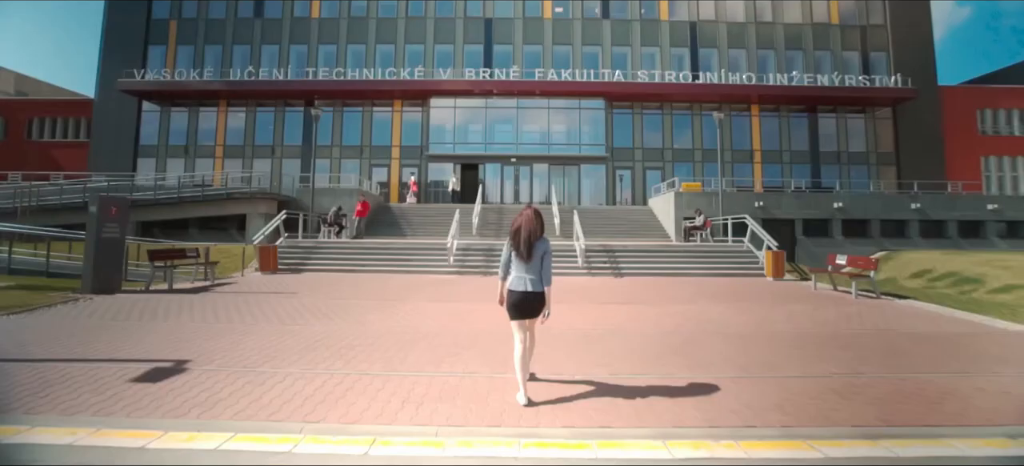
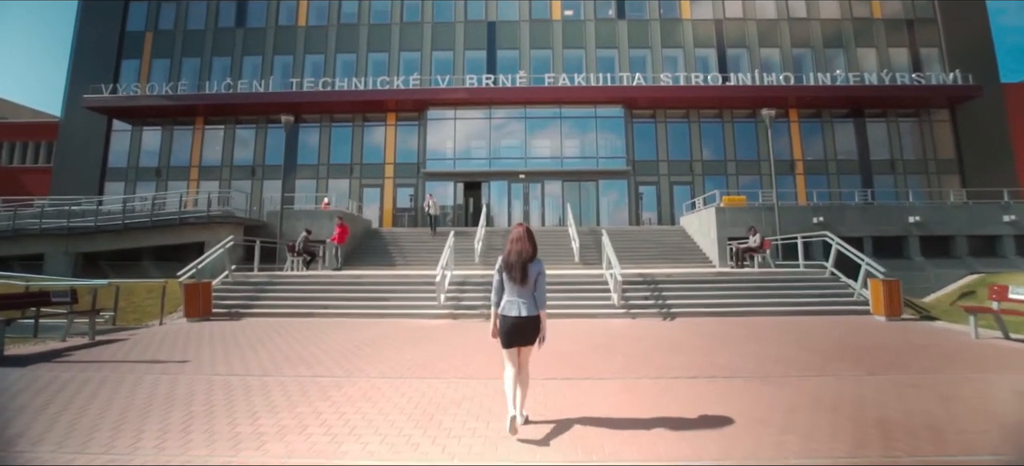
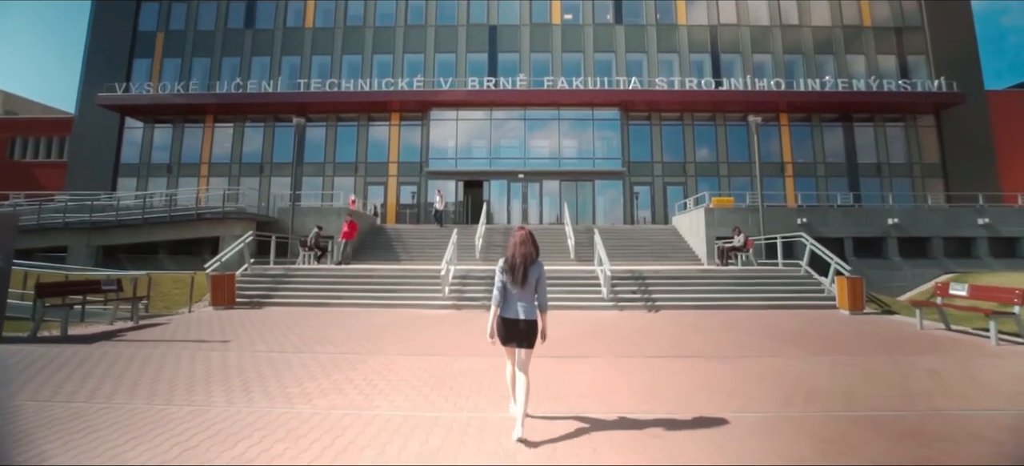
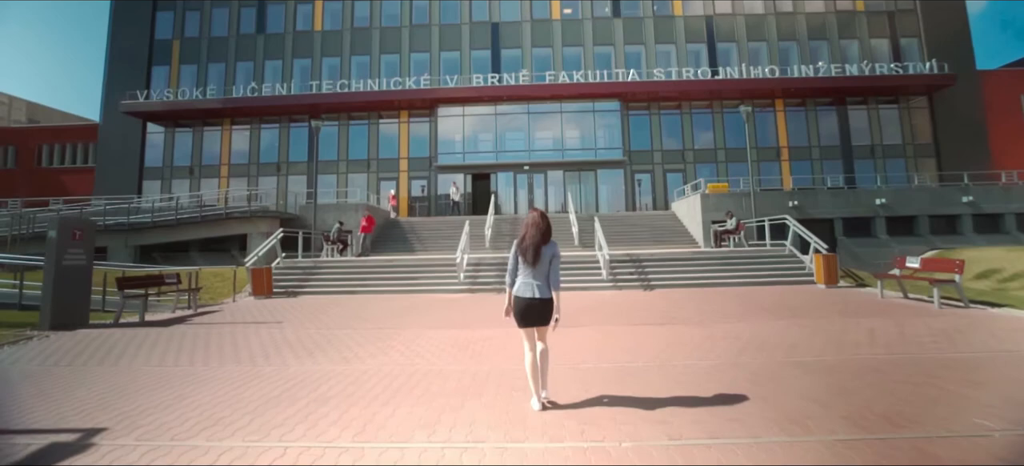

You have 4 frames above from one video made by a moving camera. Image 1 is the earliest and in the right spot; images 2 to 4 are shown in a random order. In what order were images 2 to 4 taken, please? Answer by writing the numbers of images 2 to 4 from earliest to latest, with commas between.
4, 3, 2
